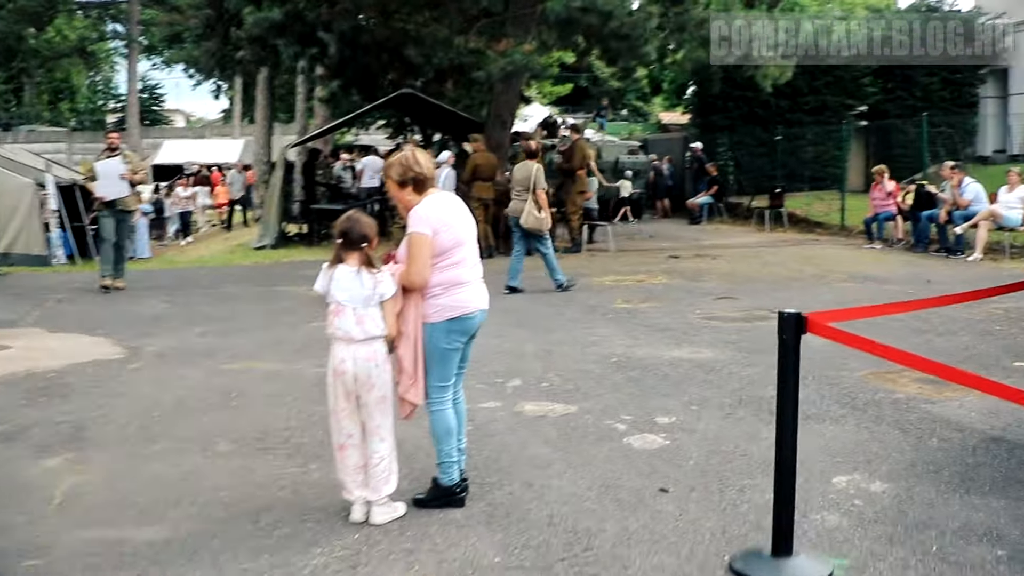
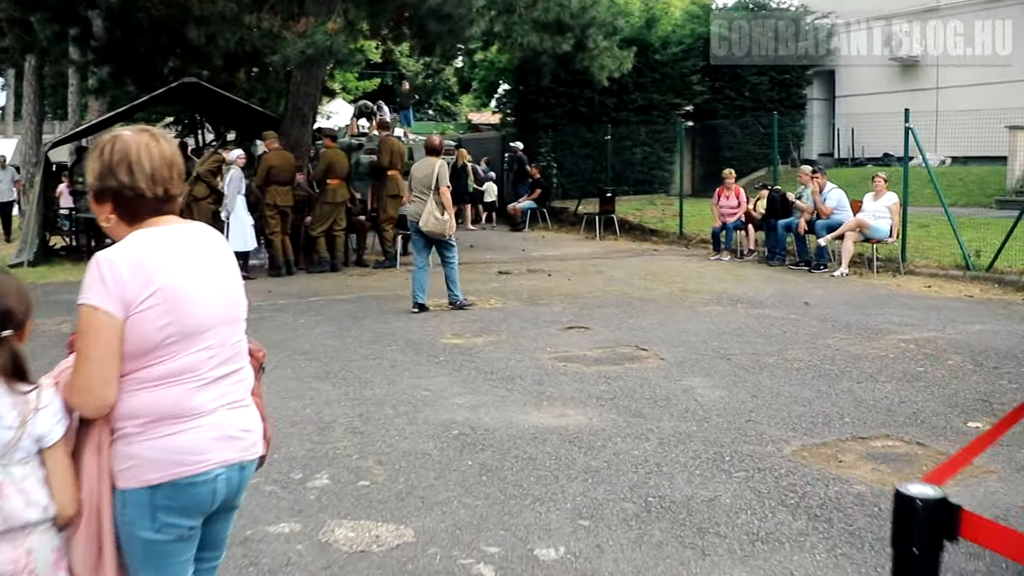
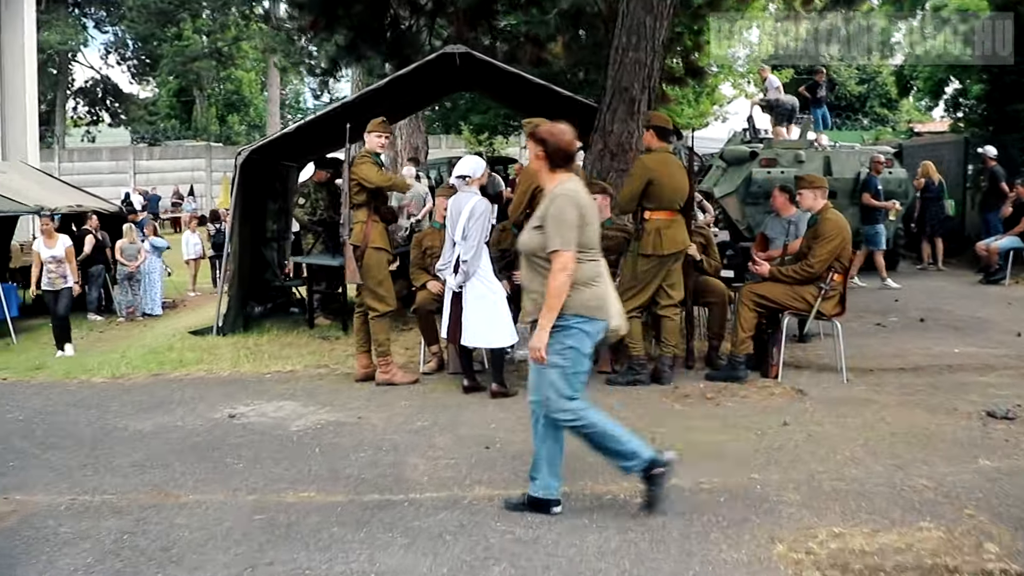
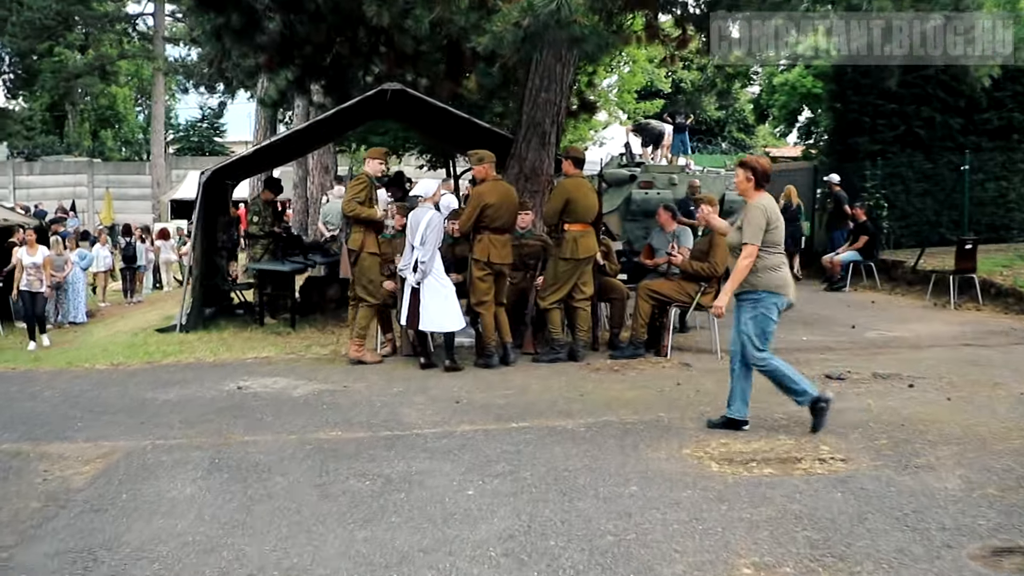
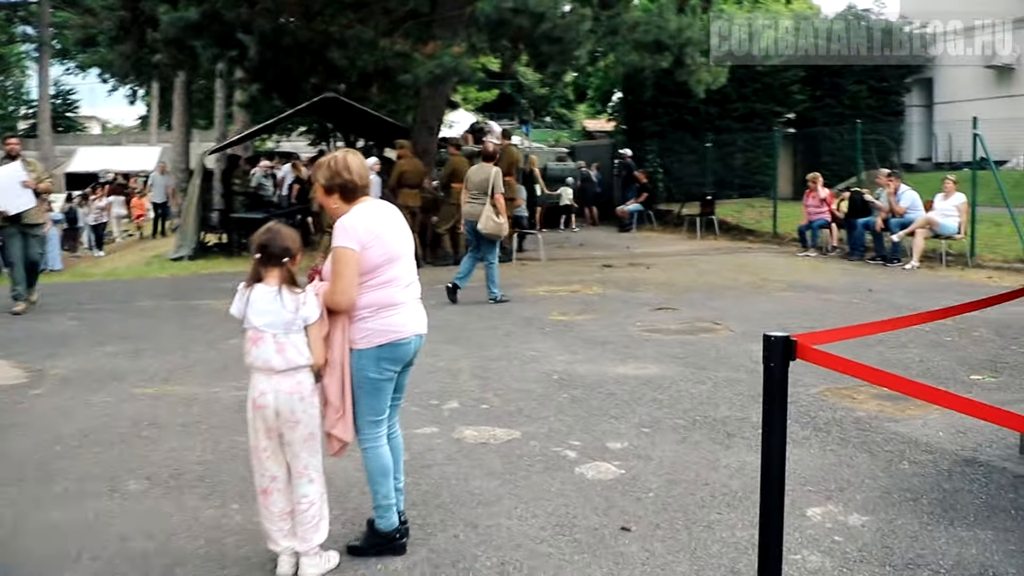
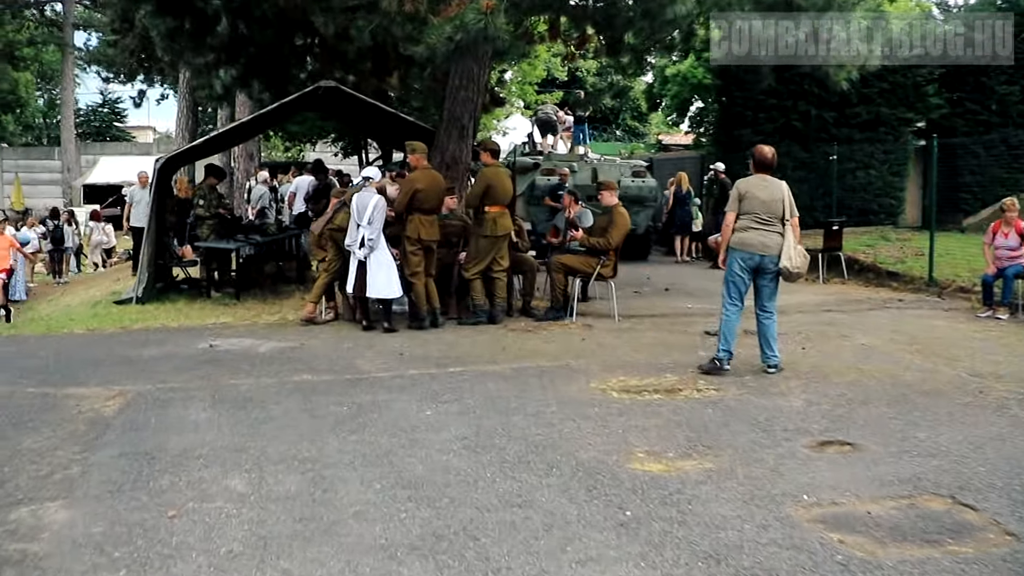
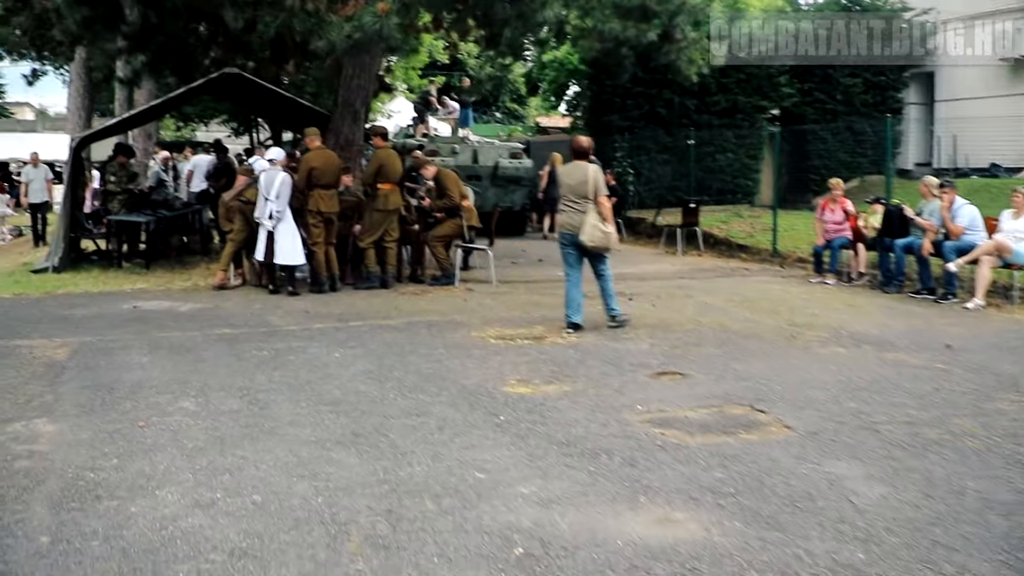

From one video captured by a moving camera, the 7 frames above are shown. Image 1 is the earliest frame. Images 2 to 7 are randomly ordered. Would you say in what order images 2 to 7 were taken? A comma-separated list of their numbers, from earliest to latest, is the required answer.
5, 2, 7, 6, 4, 3
